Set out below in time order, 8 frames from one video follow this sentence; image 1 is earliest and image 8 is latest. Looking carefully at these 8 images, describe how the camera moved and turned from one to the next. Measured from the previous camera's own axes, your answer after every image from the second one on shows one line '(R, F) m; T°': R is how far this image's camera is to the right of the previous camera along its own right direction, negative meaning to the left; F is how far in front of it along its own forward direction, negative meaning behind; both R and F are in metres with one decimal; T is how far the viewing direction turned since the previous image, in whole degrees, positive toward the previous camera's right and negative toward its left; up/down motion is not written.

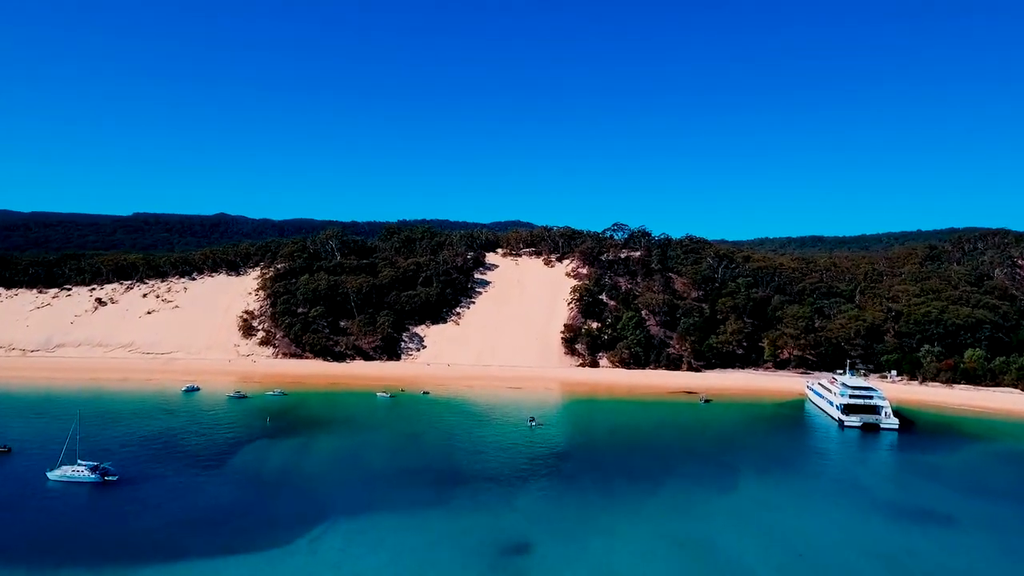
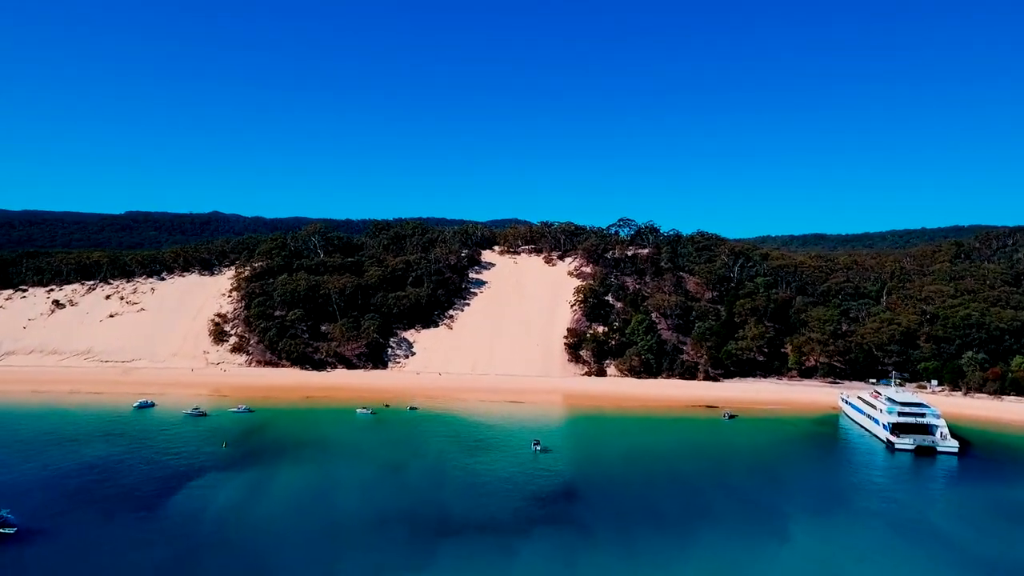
(0.0, +6.1) m; 0°
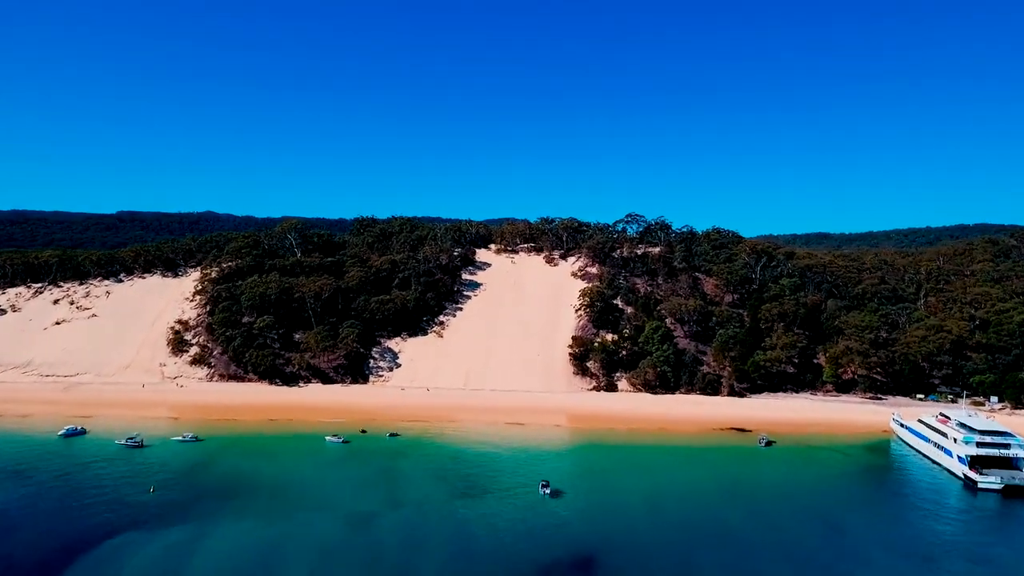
(-0.1, +7.0) m; 0°
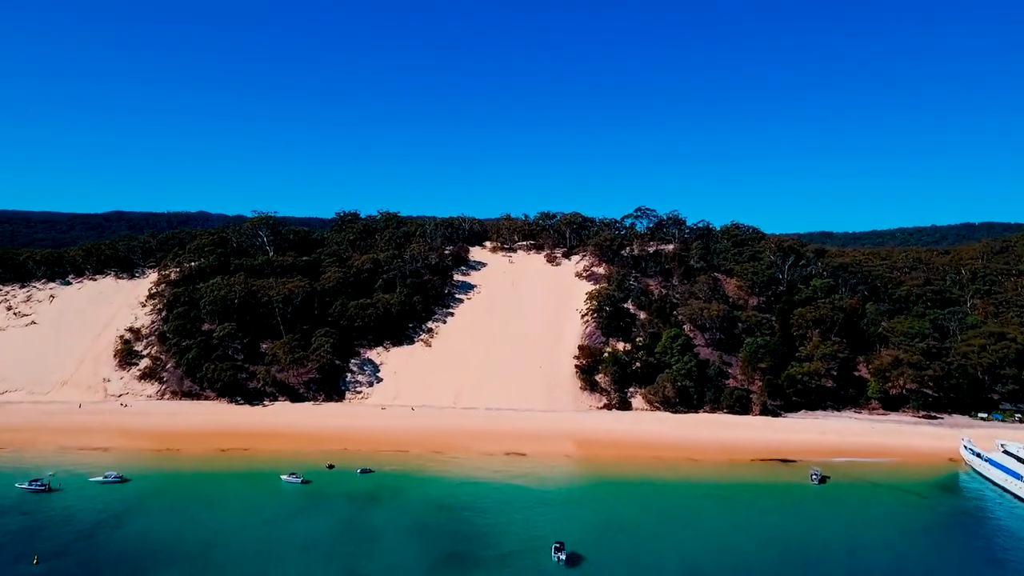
(0.0, +6.9) m; 0°
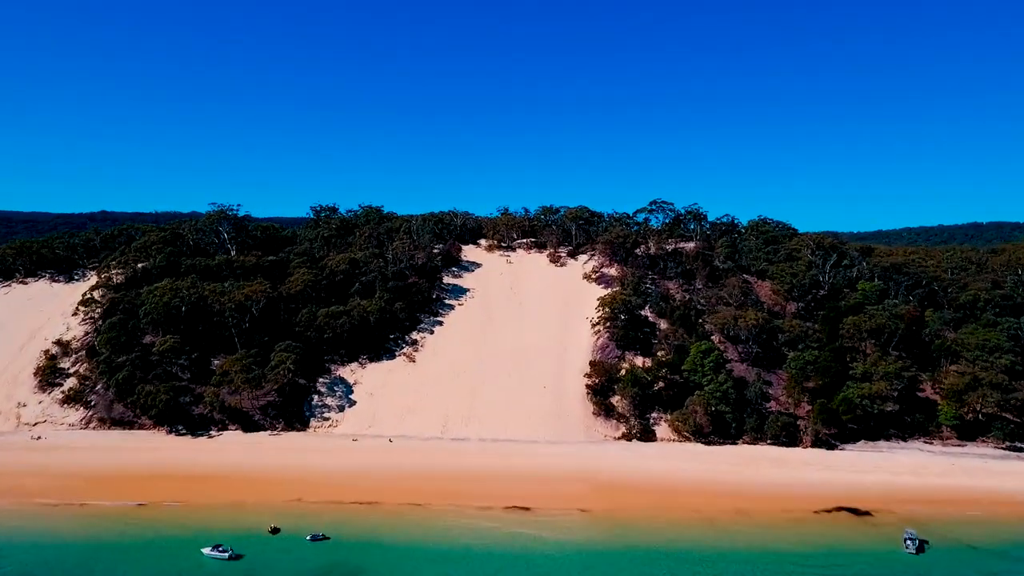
(-0.1, +7.7) m; 0°
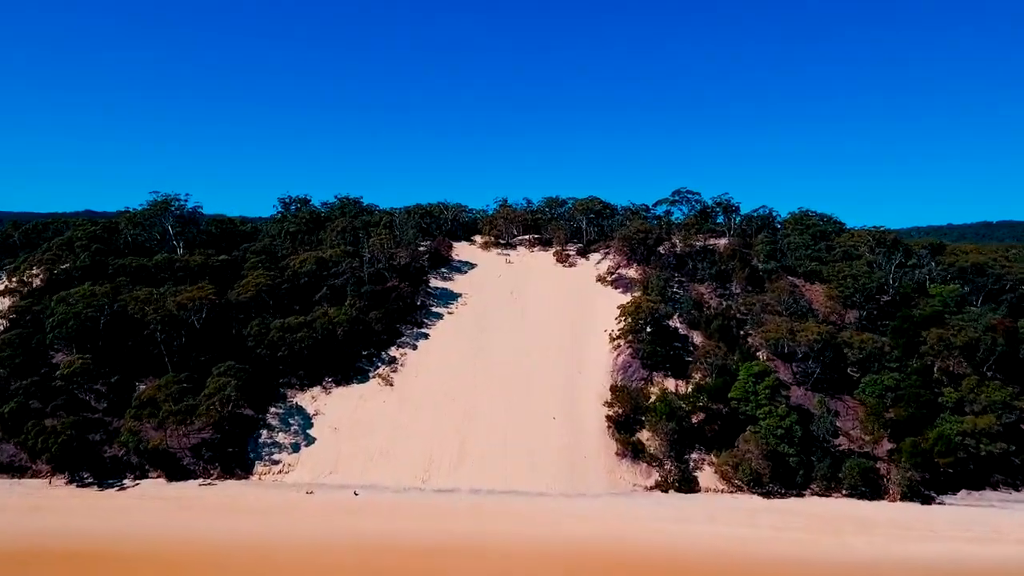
(-0.1, +8.3) m; 0°
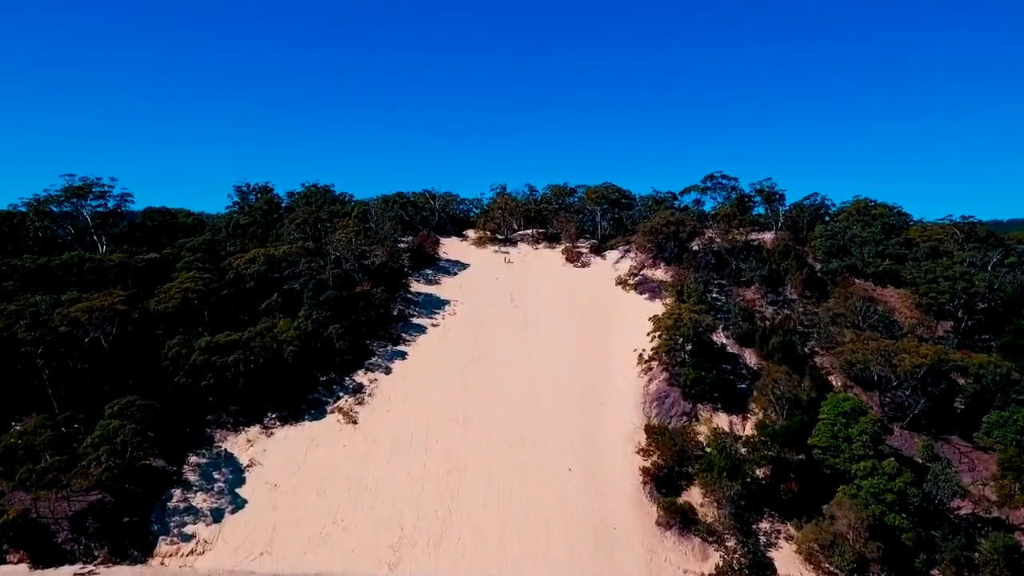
(-0.1, +8.2) m; 0°
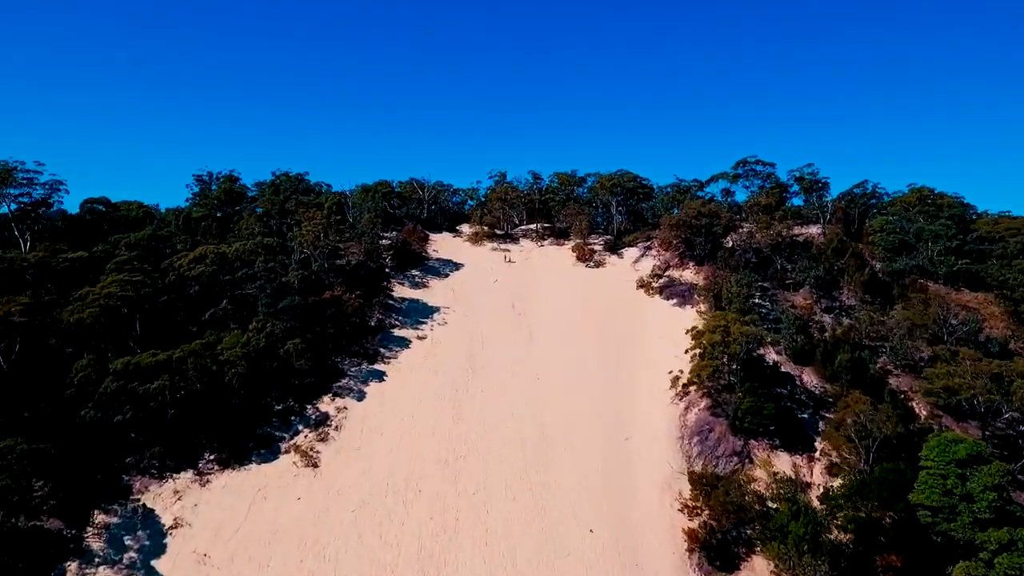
(-0.1, +5.6) m; 0°
